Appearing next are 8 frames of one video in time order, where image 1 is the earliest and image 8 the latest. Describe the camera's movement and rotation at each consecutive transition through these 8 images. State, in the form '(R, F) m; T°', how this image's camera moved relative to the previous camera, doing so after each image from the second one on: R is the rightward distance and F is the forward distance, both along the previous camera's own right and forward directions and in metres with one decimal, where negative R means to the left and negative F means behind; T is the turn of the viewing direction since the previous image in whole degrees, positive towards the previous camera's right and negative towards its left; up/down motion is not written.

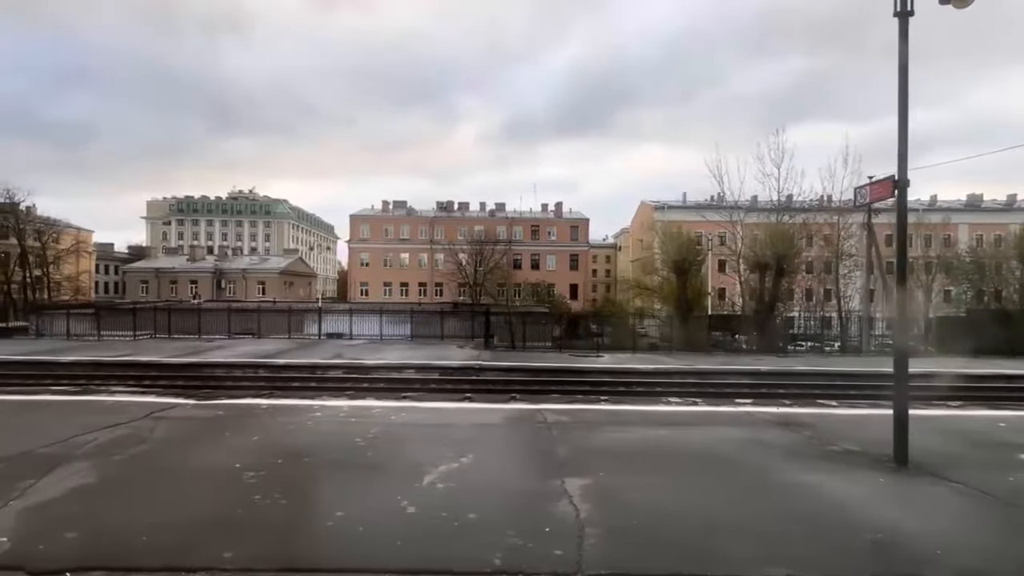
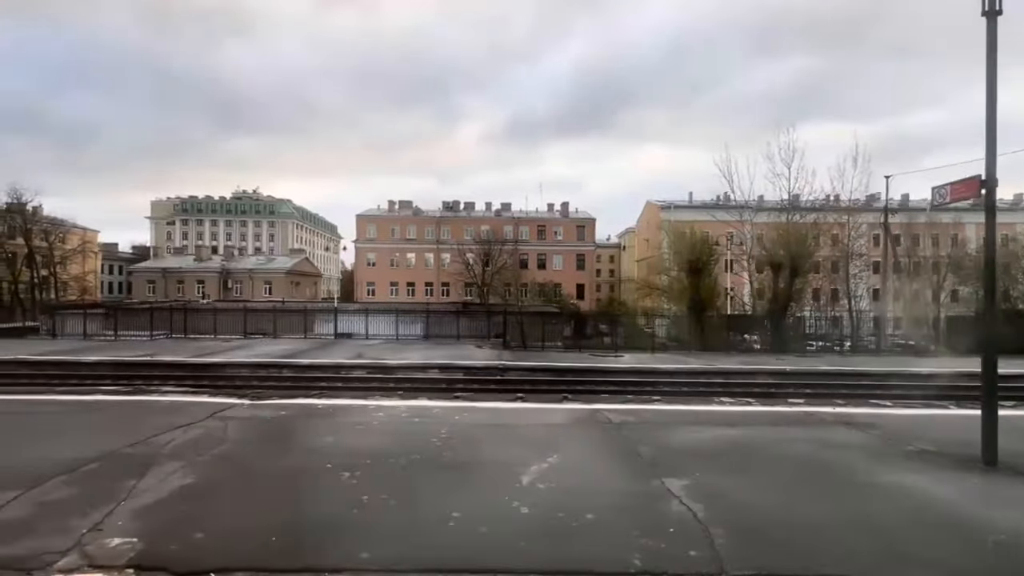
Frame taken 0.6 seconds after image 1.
(-0.6, 0.0) m; 0°
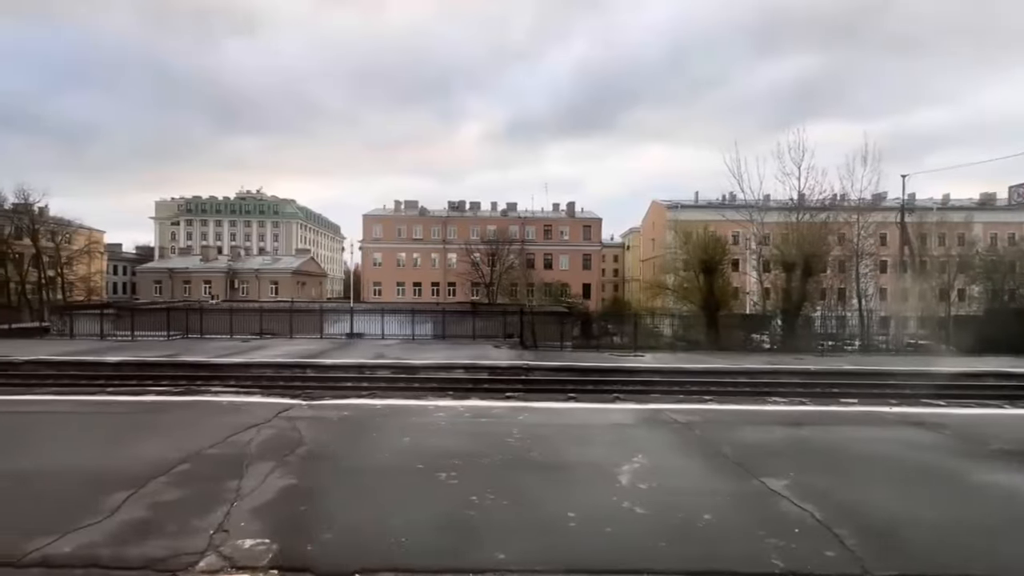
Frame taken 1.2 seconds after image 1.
(-0.6, 0.0) m; 0°
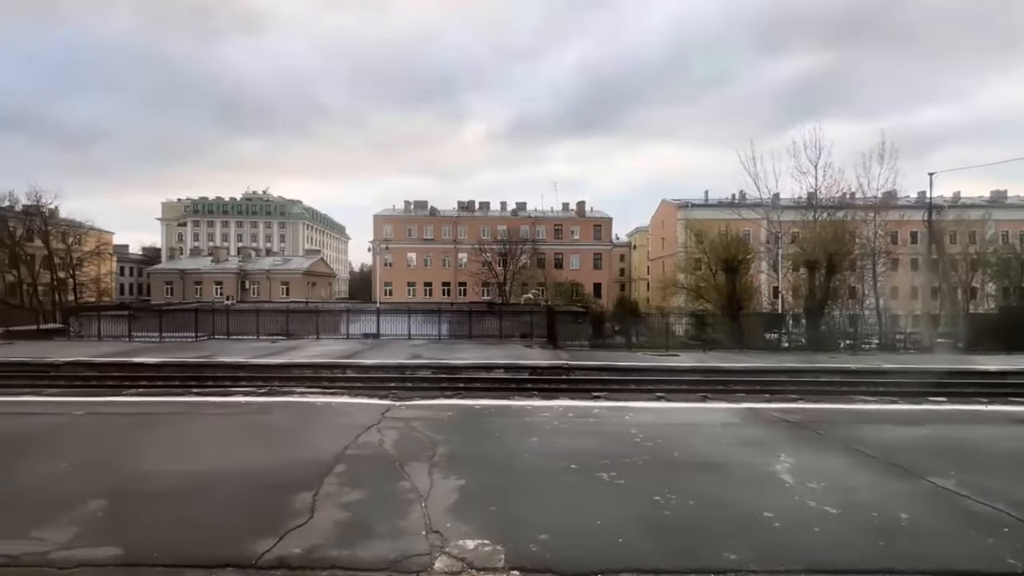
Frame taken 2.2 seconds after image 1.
(-1.1, 0.0) m; 0°
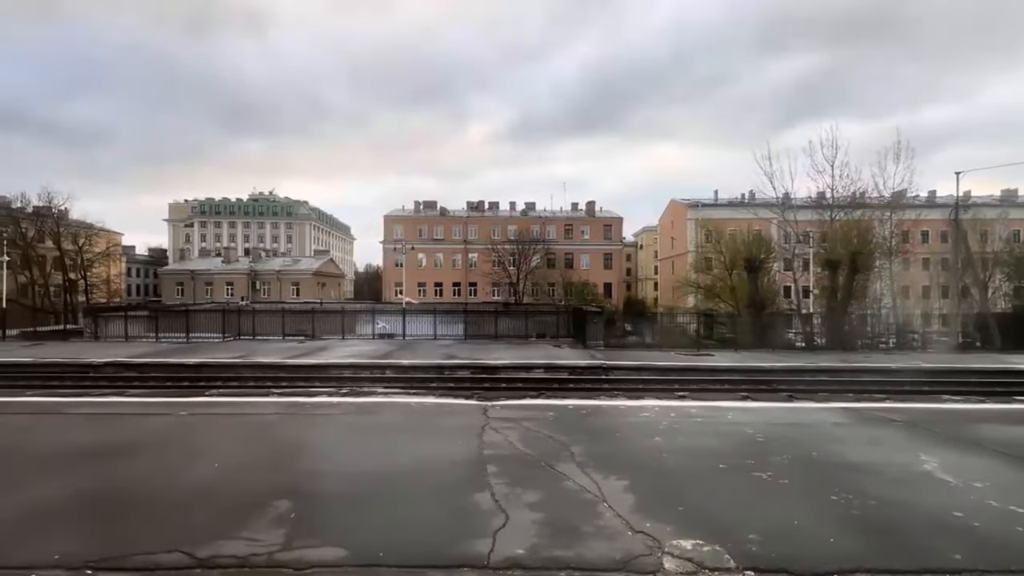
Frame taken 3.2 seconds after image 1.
(-1.0, 0.0) m; 0°
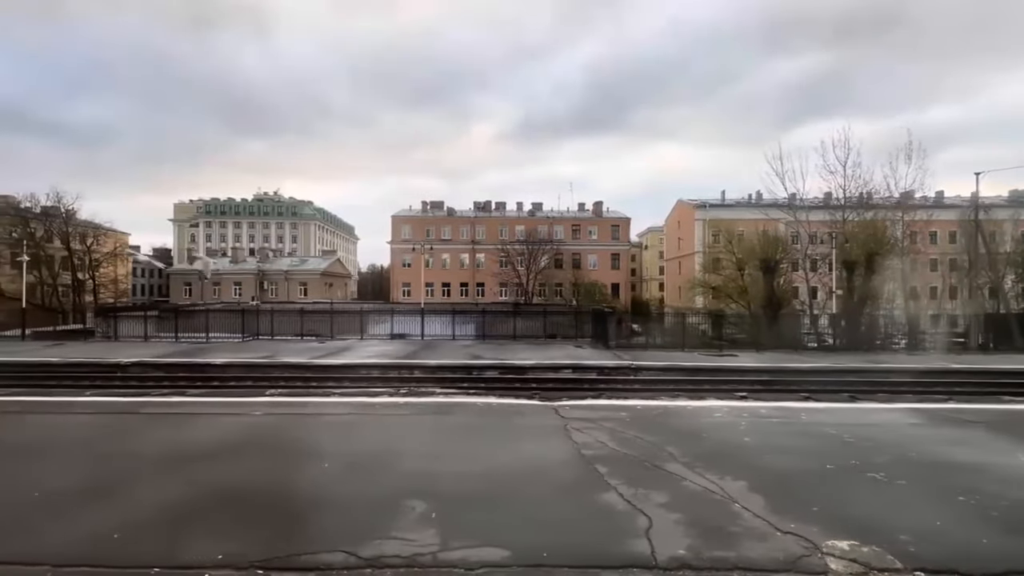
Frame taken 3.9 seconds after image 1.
(-0.7, 0.0) m; 0°
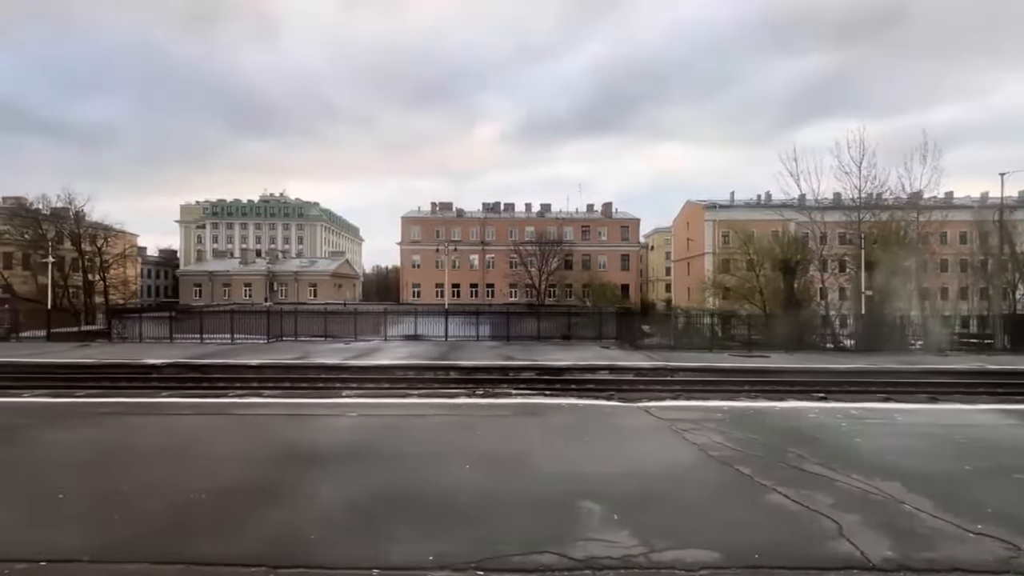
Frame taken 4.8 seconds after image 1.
(-1.0, 0.0) m; 0°
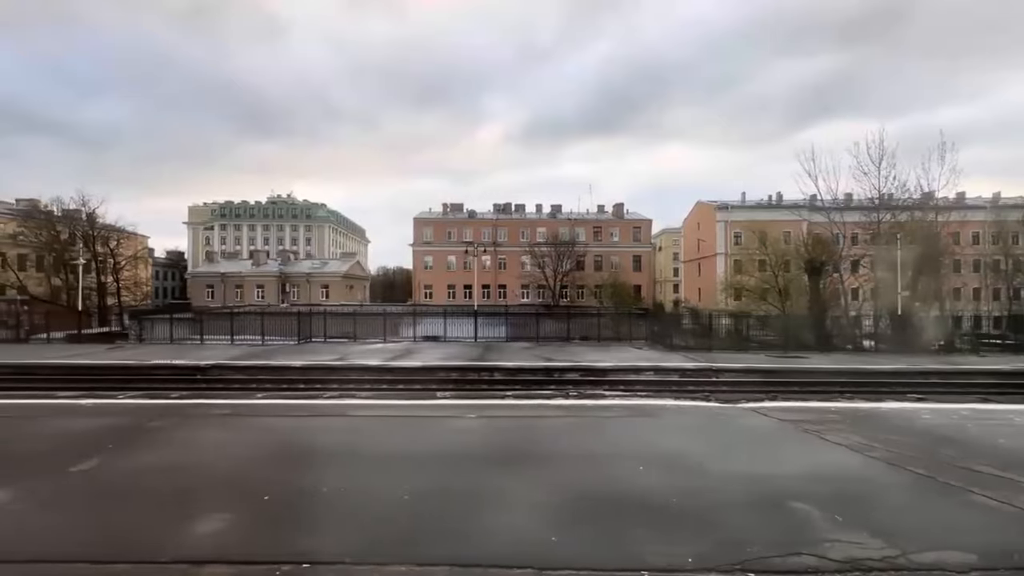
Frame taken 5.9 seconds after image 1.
(-1.2, 0.0) m; 0°
